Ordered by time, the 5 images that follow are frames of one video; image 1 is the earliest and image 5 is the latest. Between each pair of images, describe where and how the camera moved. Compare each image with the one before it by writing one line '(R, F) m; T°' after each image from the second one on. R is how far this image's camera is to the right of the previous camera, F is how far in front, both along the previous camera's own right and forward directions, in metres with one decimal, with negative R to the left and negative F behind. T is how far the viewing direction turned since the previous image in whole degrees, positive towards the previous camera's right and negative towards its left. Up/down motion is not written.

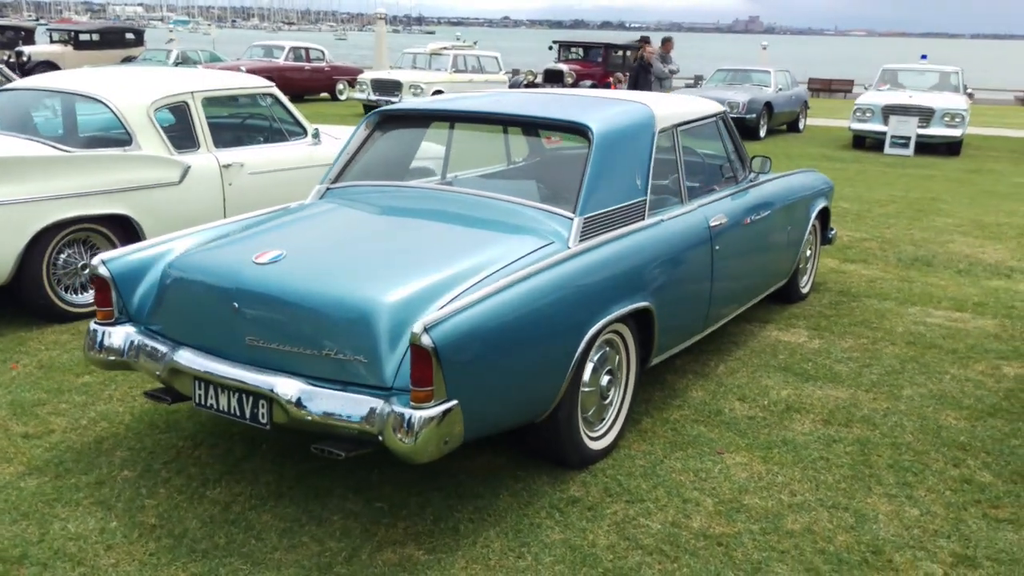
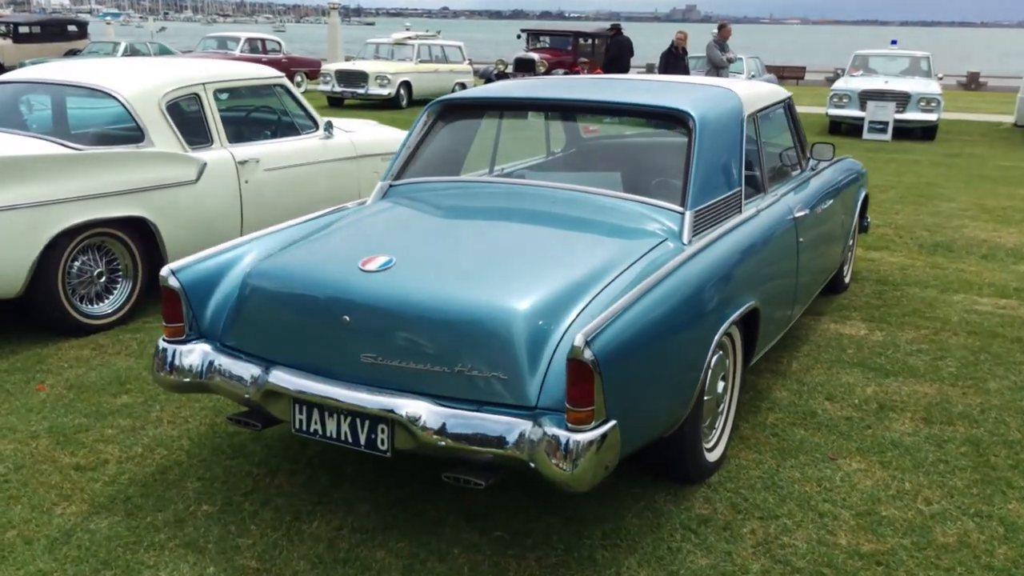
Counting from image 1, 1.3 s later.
(-0.6, +0.3) m; +3°
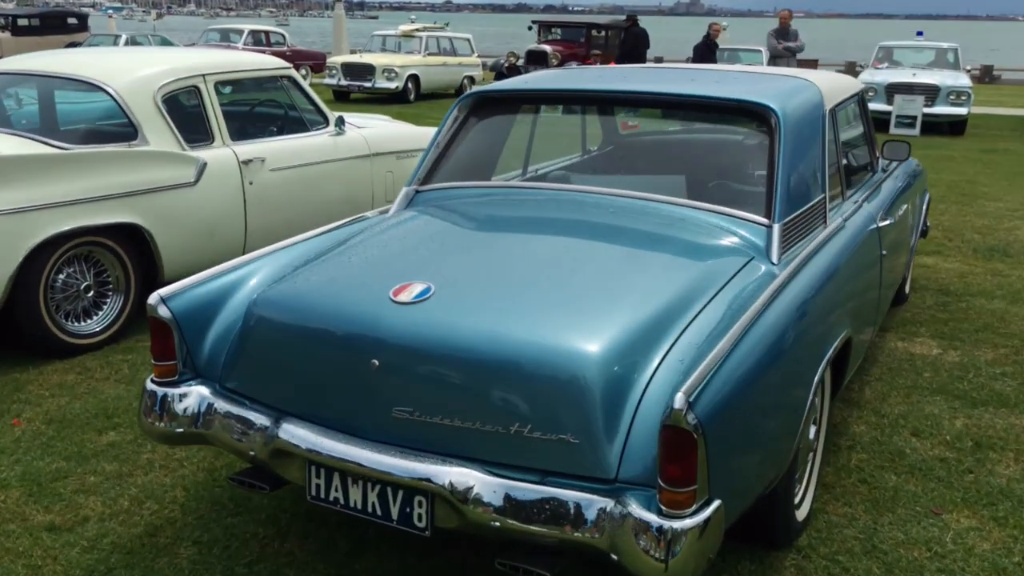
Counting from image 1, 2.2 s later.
(-0.2, +0.5) m; 0°
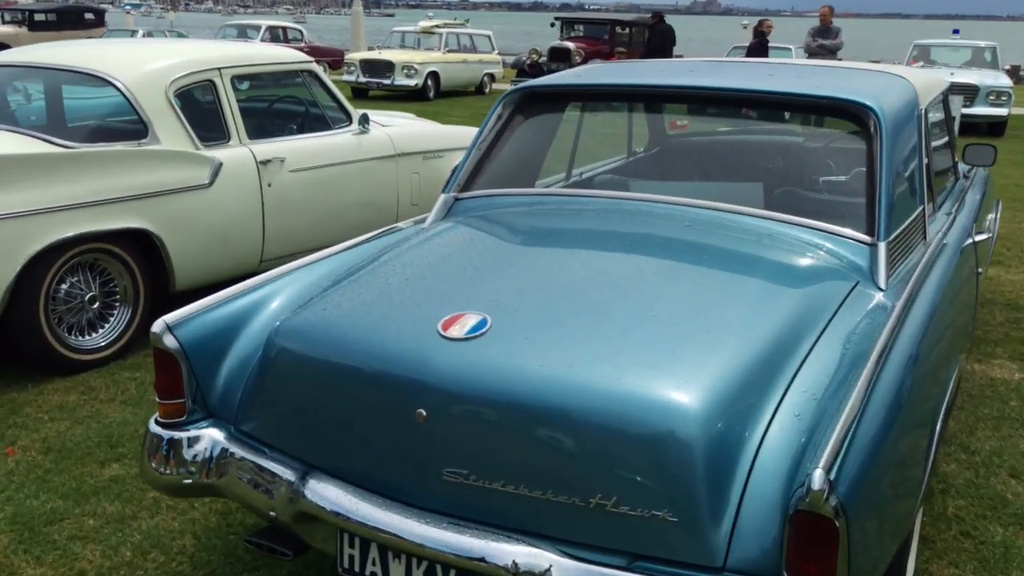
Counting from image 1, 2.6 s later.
(-0.1, +0.4) m; -1°
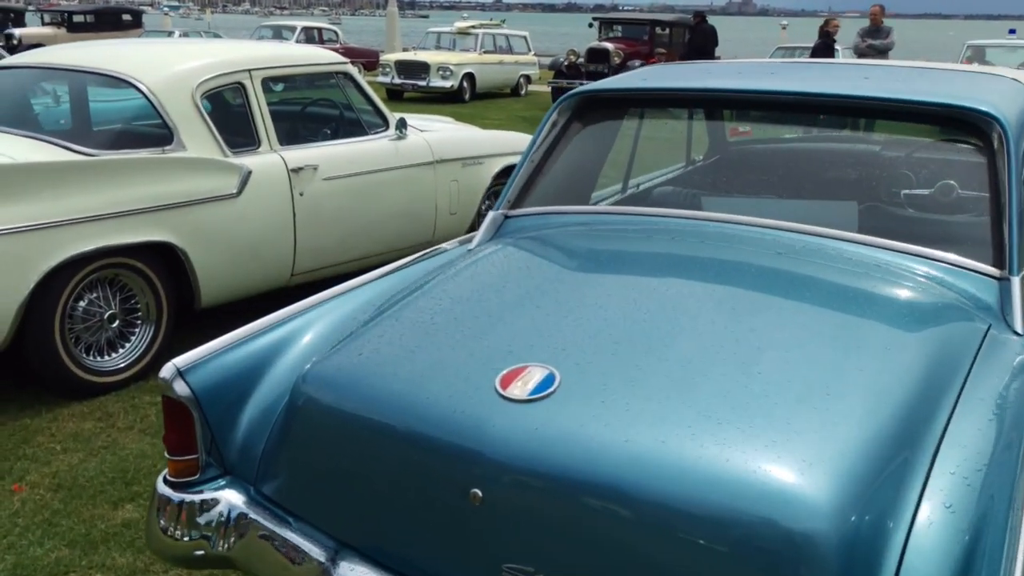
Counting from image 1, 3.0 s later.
(-0.1, +0.3) m; -2°
